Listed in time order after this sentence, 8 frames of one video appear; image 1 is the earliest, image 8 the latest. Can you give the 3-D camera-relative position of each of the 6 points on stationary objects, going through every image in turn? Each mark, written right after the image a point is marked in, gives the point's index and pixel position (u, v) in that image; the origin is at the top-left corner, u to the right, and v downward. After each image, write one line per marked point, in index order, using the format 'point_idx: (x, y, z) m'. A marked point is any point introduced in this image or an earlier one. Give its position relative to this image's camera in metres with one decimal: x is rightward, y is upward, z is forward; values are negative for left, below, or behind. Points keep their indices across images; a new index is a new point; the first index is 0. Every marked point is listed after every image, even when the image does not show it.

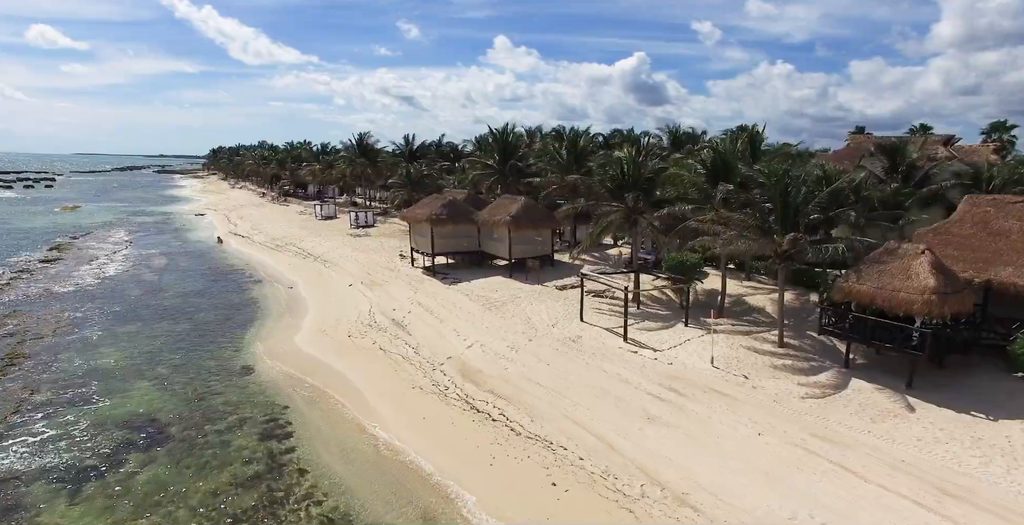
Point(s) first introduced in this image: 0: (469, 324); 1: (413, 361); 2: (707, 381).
0: (-1.5, -2.2, +19.6) m
1: (-2.9, -3.0, +17.0) m
2: (+4.7, -2.9, +14.0) m
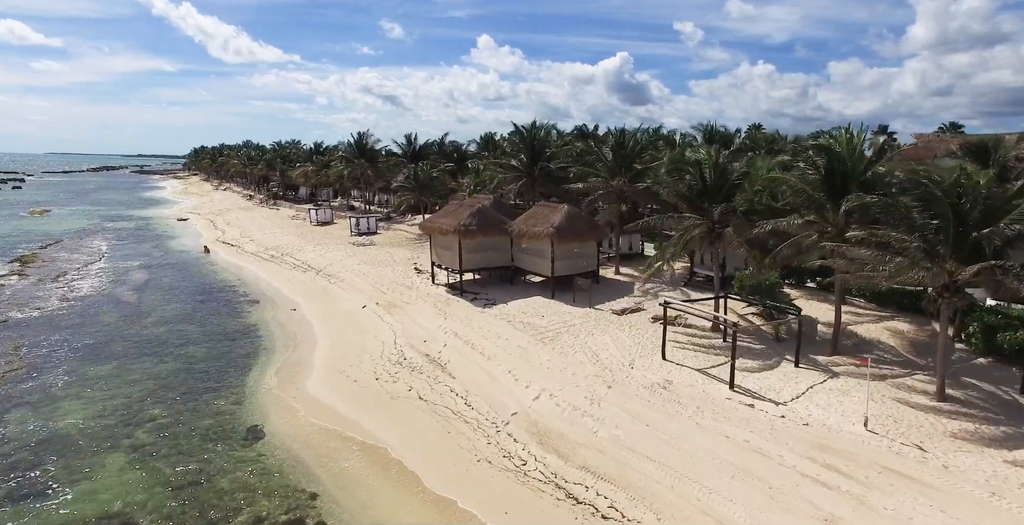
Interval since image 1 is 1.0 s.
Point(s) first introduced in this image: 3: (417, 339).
0: (+0.3, -2.9, +16.0) m
1: (-1.0, -3.7, +13.5) m
2: (+6.7, -3.5, +10.6) m
3: (-3.1, -2.6, +18.9) m
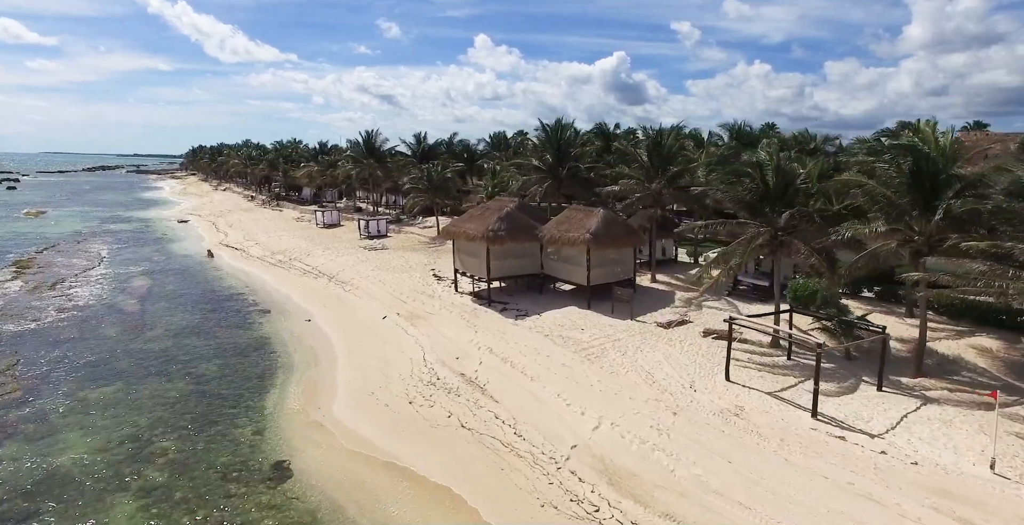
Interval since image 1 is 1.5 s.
0: (+1.5, -3.2, +14.5) m
1: (+0.2, -4.0, +12.0) m
2: (+7.9, -3.8, +9.1) m
3: (-1.9, -2.8, +17.4) m
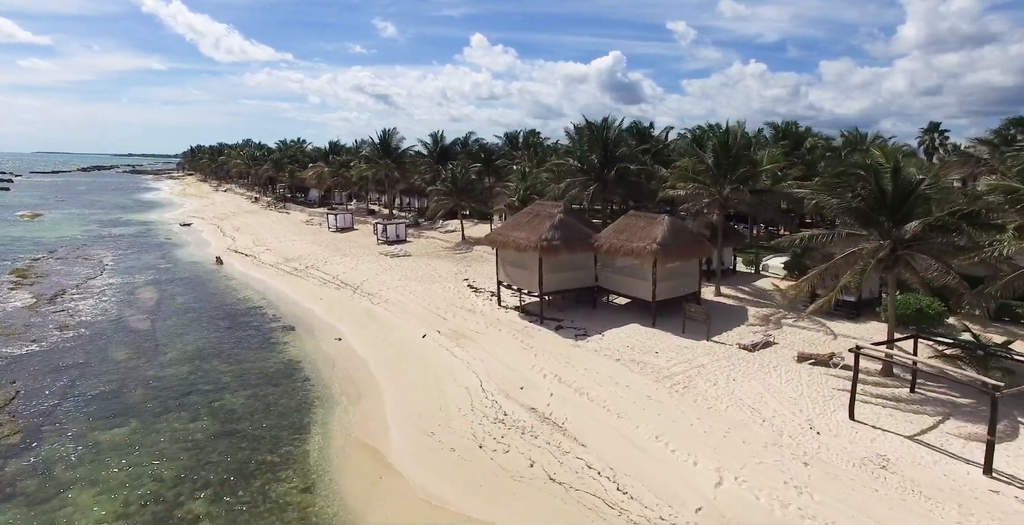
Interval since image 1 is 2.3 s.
0: (+3.4, -3.6, +12.4) m
1: (+2.1, -4.4, +9.8) m
2: (+9.8, -4.2, +7.1) m
3: (0.0, -3.3, +15.2) m
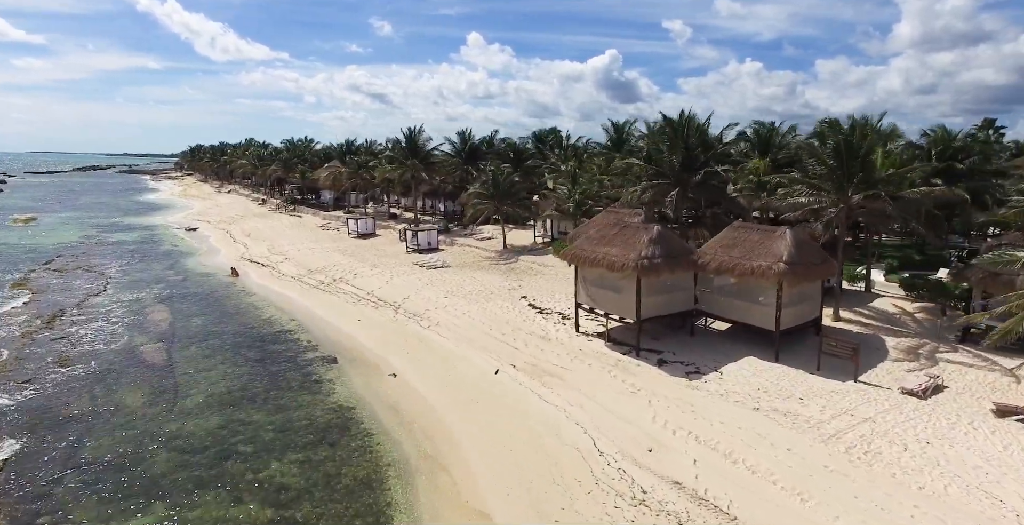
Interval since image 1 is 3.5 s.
0: (+6.0, -4.2, +9.3) m
1: (+4.8, -5.0, +6.7) m
2: (+12.5, -4.8, +3.9) m
3: (+2.6, -3.9, +12.1) m
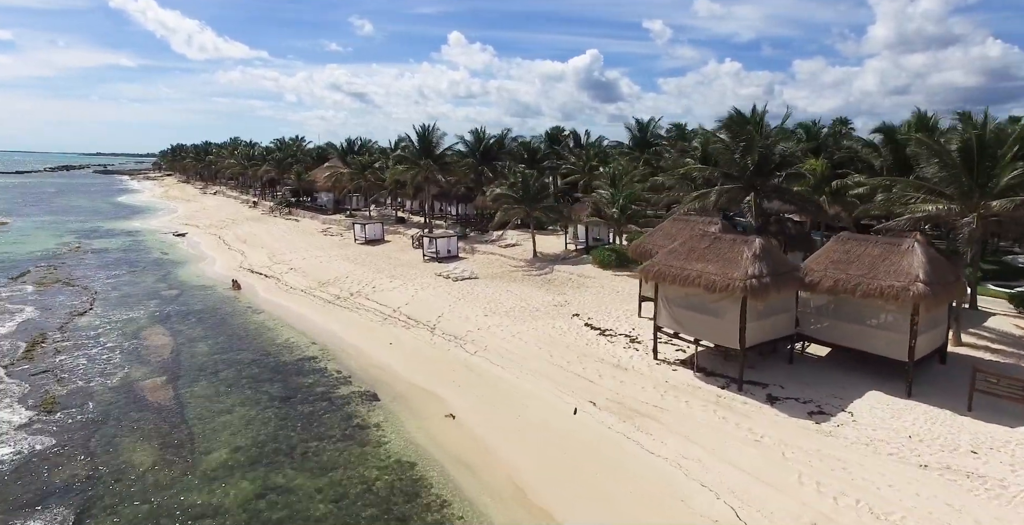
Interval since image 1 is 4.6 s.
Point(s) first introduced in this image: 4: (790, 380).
0: (+8.3, -4.6, +6.9) m
1: (+7.1, -5.5, +4.3) m
2: (+14.9, -5.3, +1.8) m
3: (+4.7, -4.3, +9.6) m
4: (+6.9, -3.0, +14.2) m
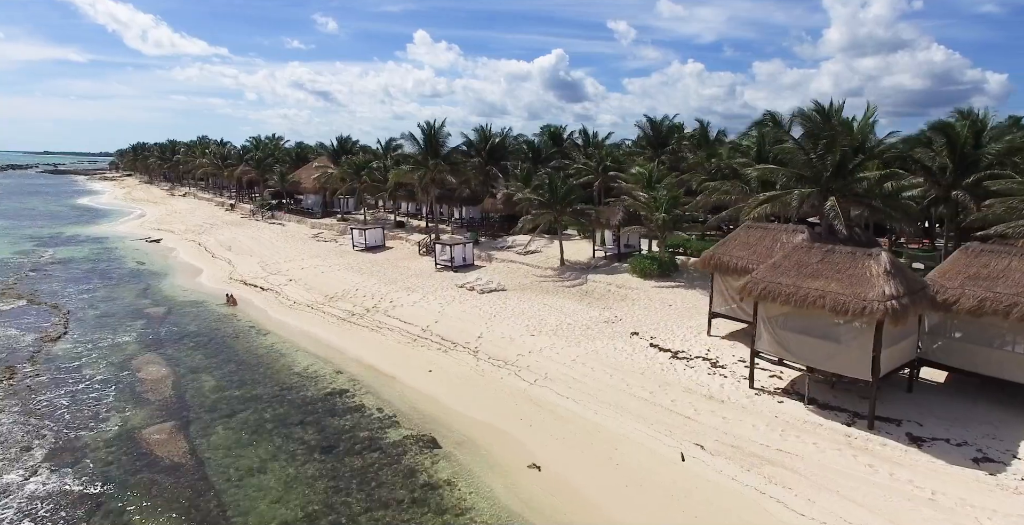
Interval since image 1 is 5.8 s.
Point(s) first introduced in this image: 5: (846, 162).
0: (+10.7, -5.0, +5.0) m
1: (+9.6, -5.8, +2.4) m
2: (+17.6, -5.5, +0.3) m
3: (+7.0, -4.7, +7.6) m
4: (+8.9, -3.3, +12.3) m
5: (+10.3, +3.1, +17.4) m
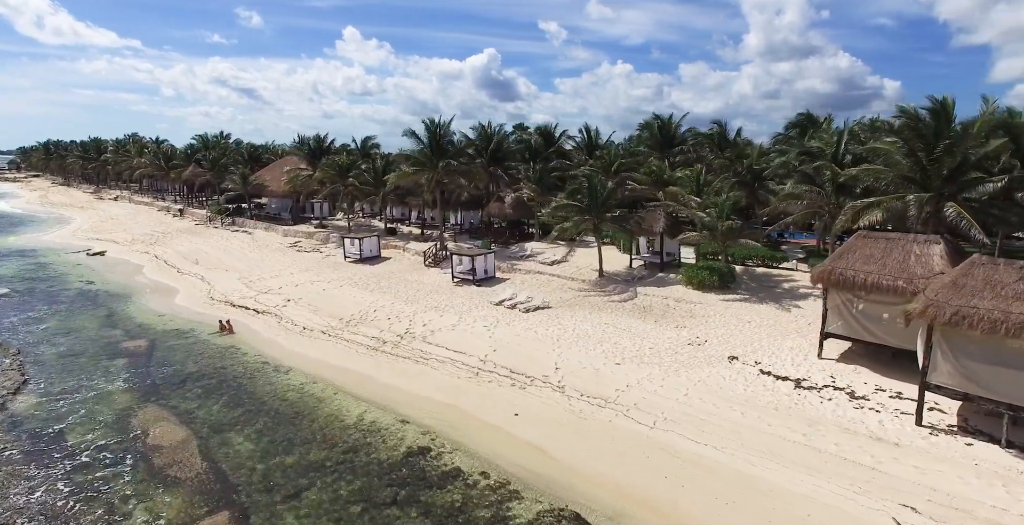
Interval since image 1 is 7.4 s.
0: (+14.5, -5.3, +3.6) m
1: (+13.8, -6.2, +0.9) m
2: (+21.9, -5.7, -0.3) m
3: (+10.6, -5.1, +5.7) m
4: (+12.0, -3.7, +10.6) m
5: (+12.6, +2.7, +15.9) m
